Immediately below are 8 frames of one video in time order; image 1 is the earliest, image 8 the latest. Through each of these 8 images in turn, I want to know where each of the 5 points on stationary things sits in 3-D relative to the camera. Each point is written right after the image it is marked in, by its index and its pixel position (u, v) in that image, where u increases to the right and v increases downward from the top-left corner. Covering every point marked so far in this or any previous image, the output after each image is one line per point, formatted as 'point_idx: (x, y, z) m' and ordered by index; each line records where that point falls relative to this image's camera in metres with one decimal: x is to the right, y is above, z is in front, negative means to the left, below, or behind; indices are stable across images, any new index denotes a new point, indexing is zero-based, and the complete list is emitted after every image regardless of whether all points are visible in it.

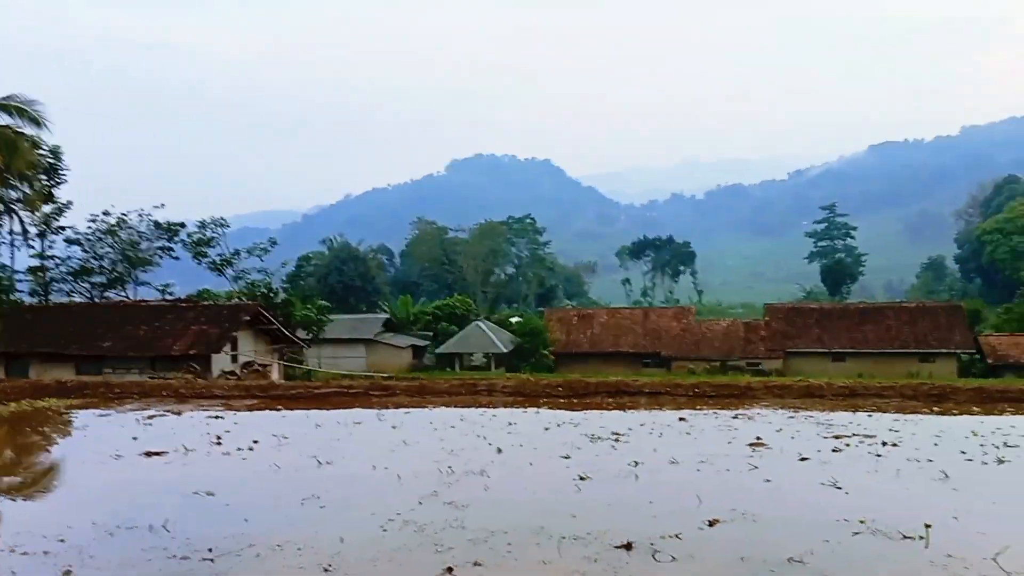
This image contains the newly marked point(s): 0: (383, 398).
0: (-1.6, -1.4, +13.0) m
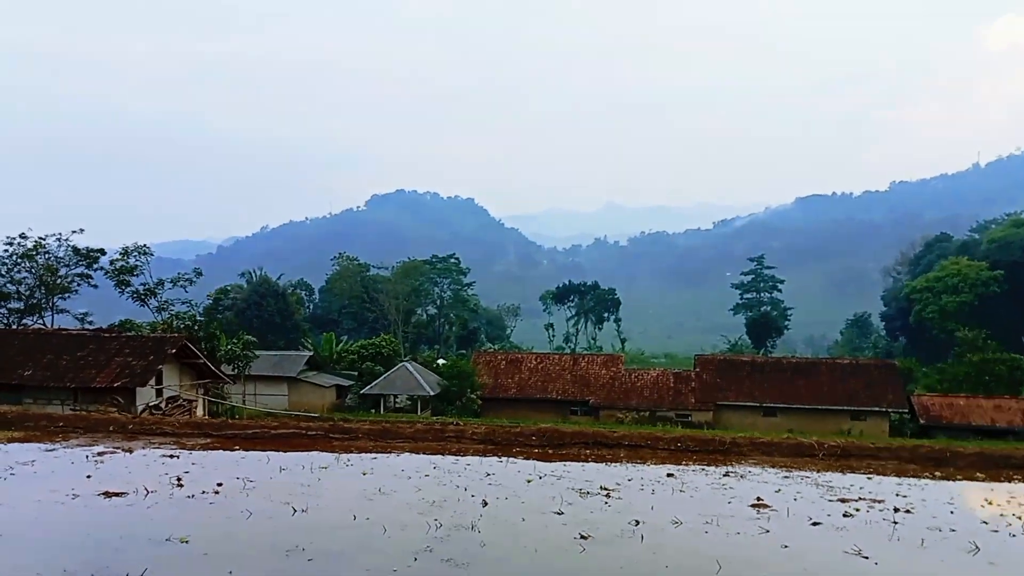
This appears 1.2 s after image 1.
0: (-2.0, -1.9, +12.5) m
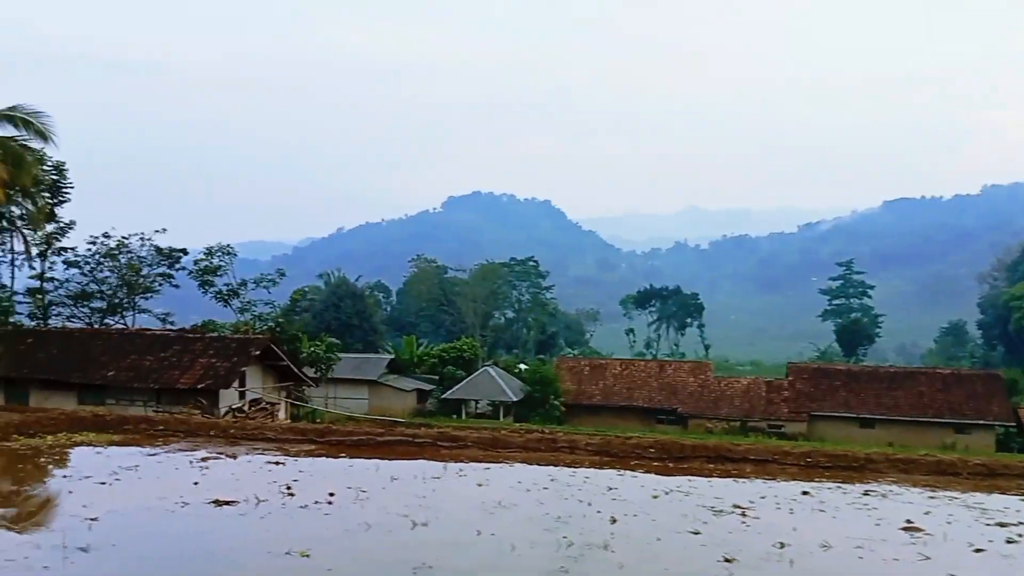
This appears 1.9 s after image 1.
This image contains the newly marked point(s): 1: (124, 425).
0: (-0.7, -1.9, +12.1) m
1: (-4.9, -1.8, +13.3) m
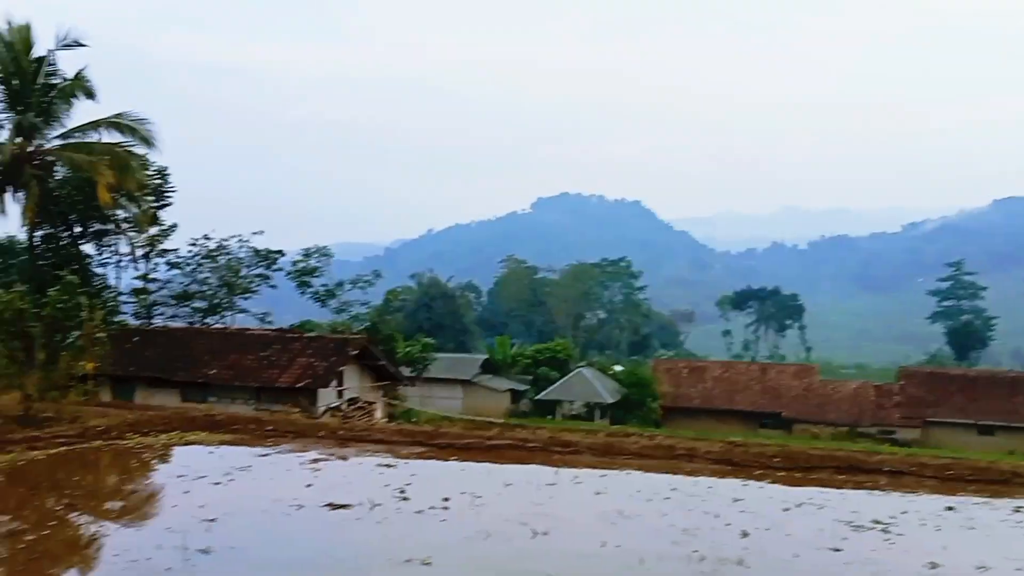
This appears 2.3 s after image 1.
0: (+0.6, -1.9, +11.7) m
1: (-3.5, -1.8, +13.2) m
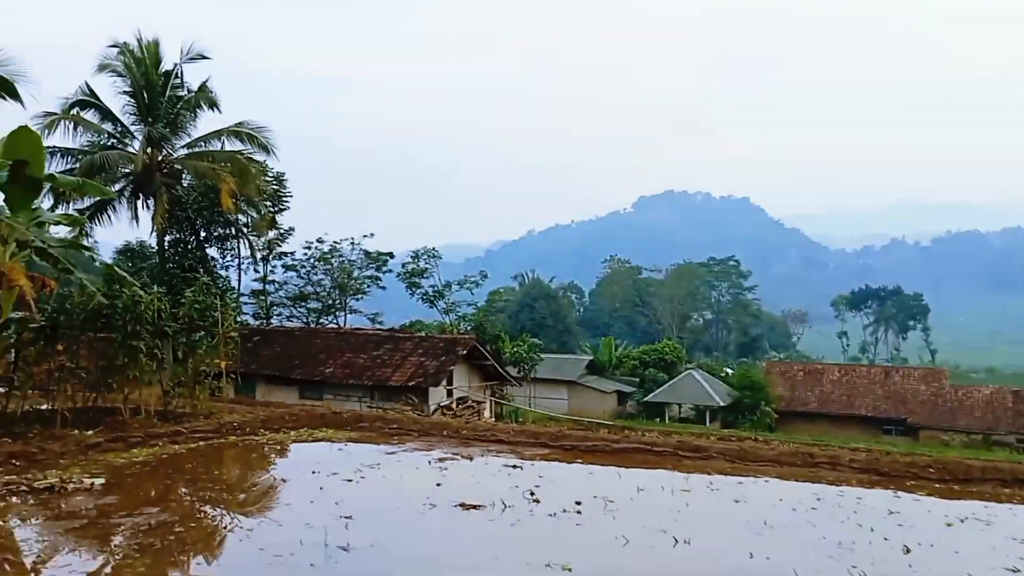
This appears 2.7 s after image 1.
0: (+2.0, -1.9, +11.2) m
1: (-2.0, -1.7, +13.1) m
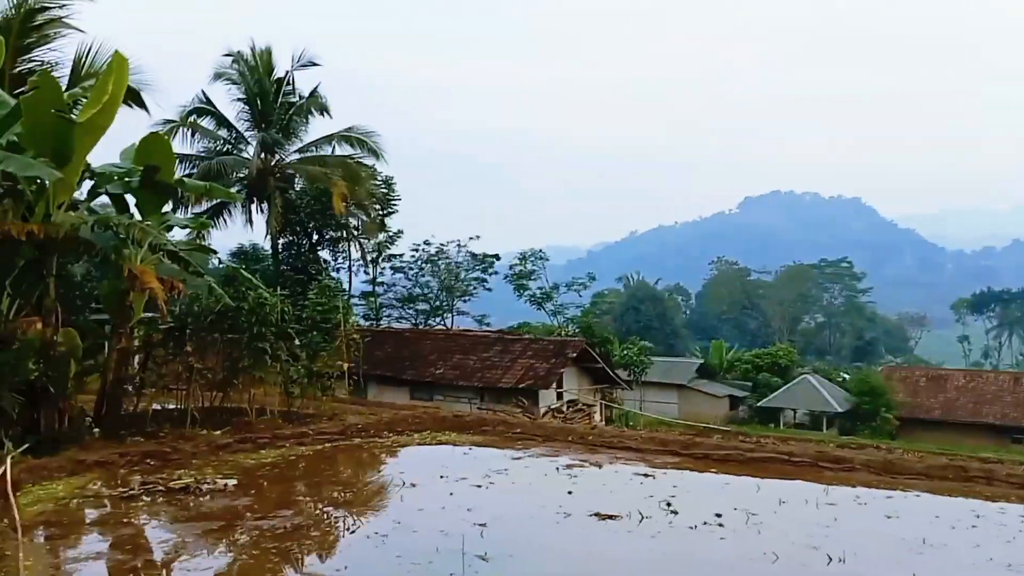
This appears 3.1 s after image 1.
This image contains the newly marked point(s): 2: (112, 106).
0: (+3.4, -1.9, +10.6) m
1: (-0.4, -1.8, +12.9) m
2: (-4.5, +2.0, +11.7) m
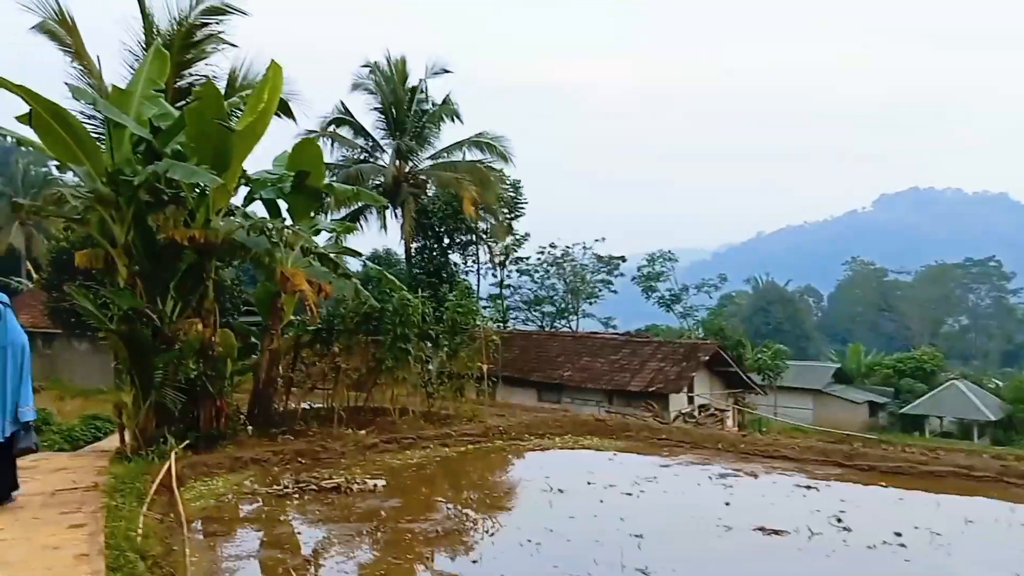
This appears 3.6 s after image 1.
0: (+4.9, -1.9, +10.1) m
1: (+1.4, -1.8, +12.7) m
2: (-2.9, +2.0, +12.0) m
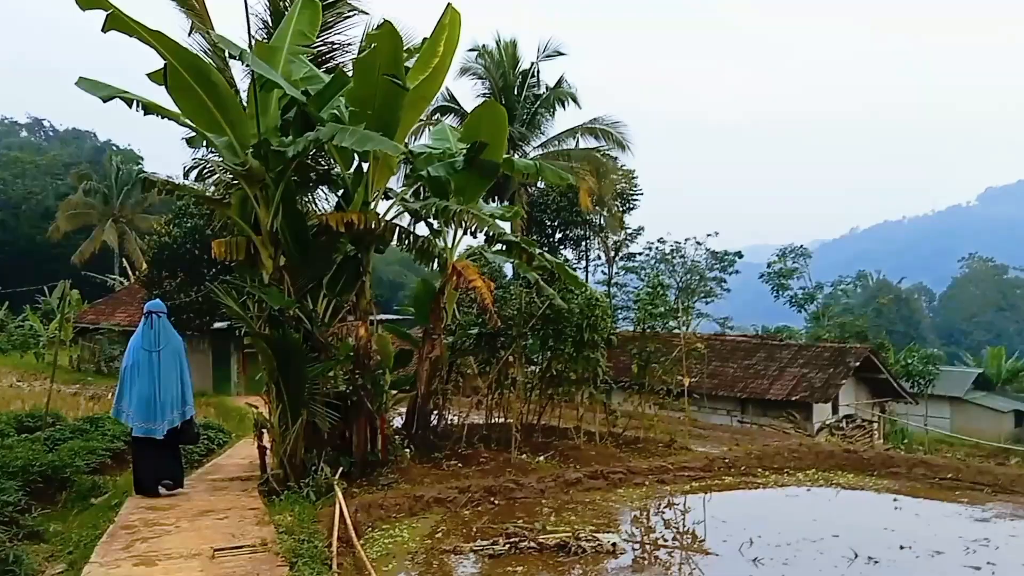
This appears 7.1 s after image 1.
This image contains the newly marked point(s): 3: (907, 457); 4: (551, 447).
0: (+7.0, -1.9, +7.4) m
1: (+3.6, -1.8, +10.3) m
2: (-0.6, +2.0, +9.8) m
3: (+4.2, -1.8, +11.3) m
4: (+0.4, -1.8, +11.8) m
